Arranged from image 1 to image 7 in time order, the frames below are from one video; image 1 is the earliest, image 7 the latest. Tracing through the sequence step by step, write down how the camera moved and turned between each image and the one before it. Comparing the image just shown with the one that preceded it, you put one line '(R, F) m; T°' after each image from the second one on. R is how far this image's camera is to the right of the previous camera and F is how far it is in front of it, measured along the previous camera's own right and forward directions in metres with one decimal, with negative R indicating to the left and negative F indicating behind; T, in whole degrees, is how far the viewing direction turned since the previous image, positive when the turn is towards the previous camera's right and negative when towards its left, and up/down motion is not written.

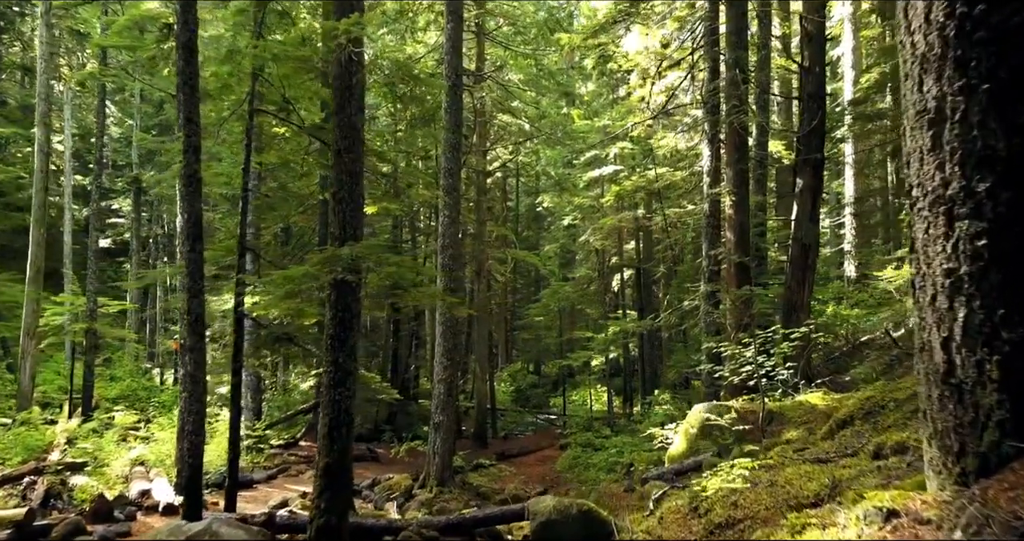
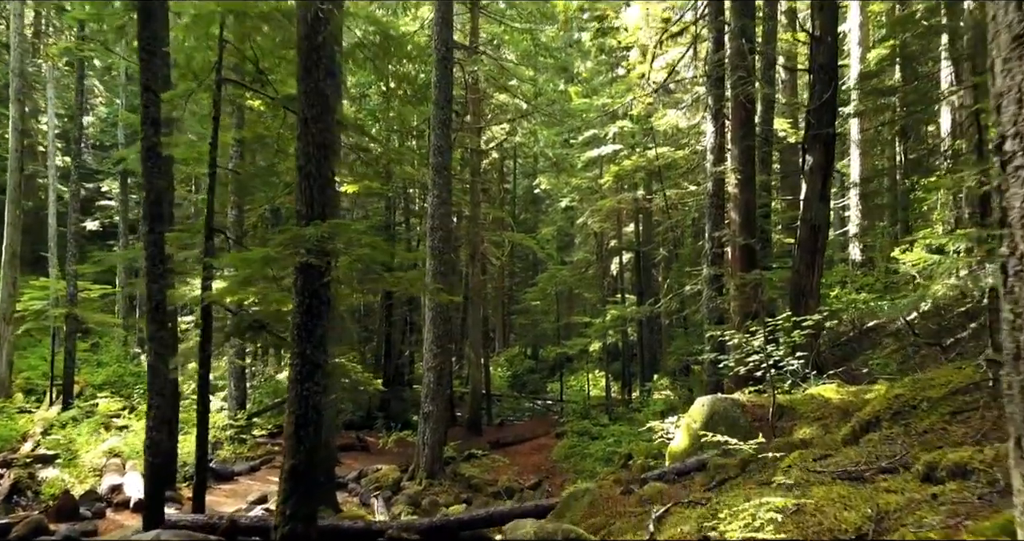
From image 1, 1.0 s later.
(+0.1, +0.6) m; 0°
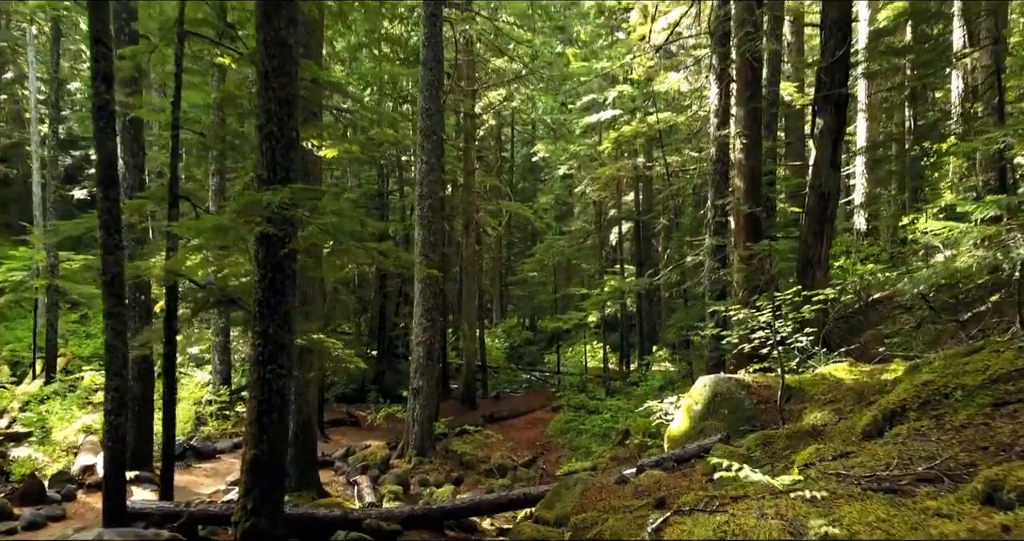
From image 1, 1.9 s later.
(+0.1, +0.6) m; 0°
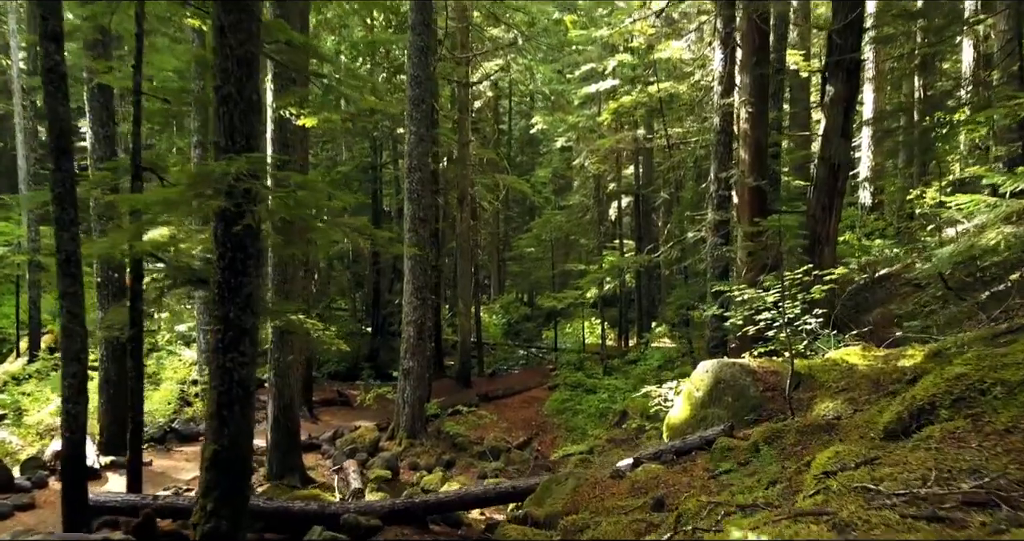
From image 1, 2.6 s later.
(+0.1, +0.5) m; 0°
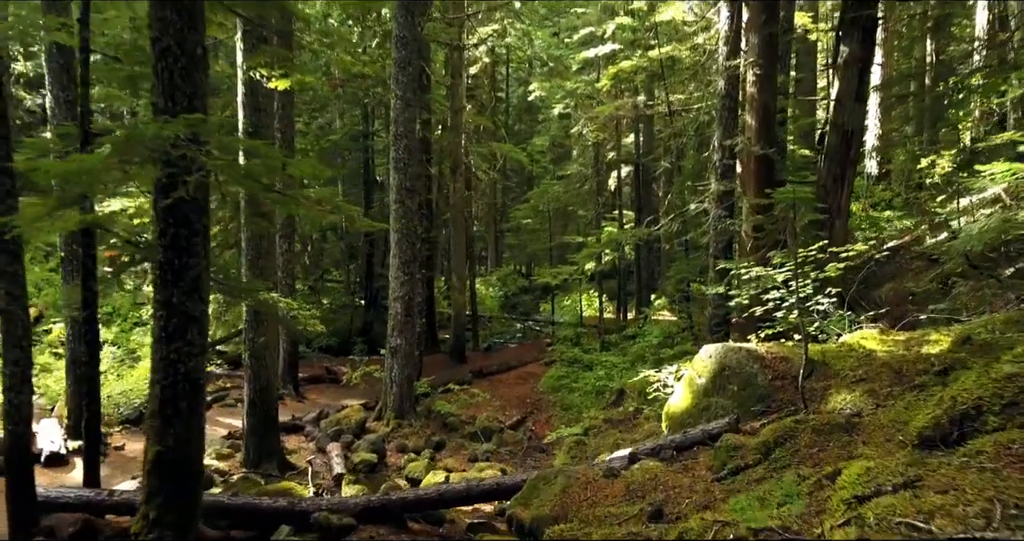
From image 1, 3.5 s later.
(+0.1, +0.6) m; 0°
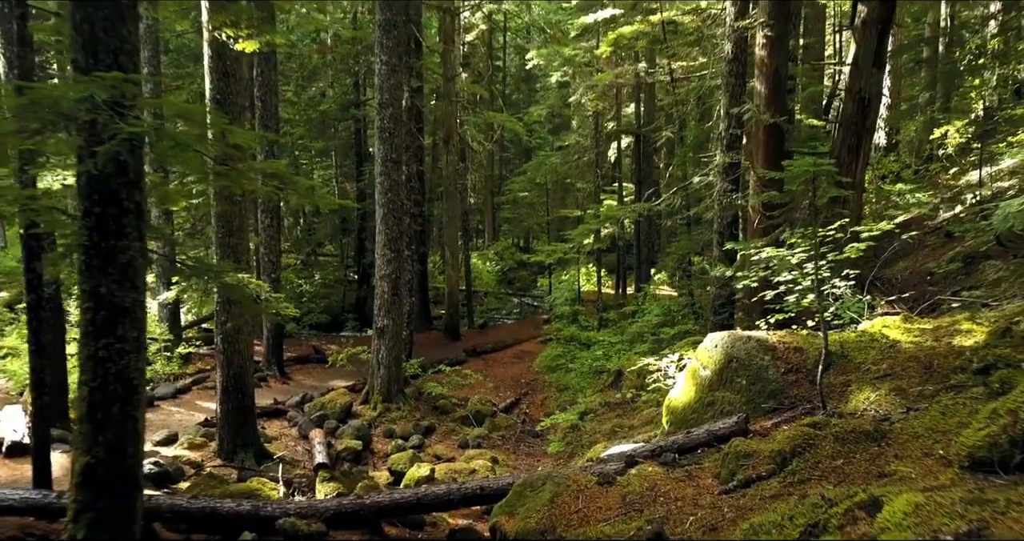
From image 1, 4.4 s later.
(+0.1, +0.6) m; 0°
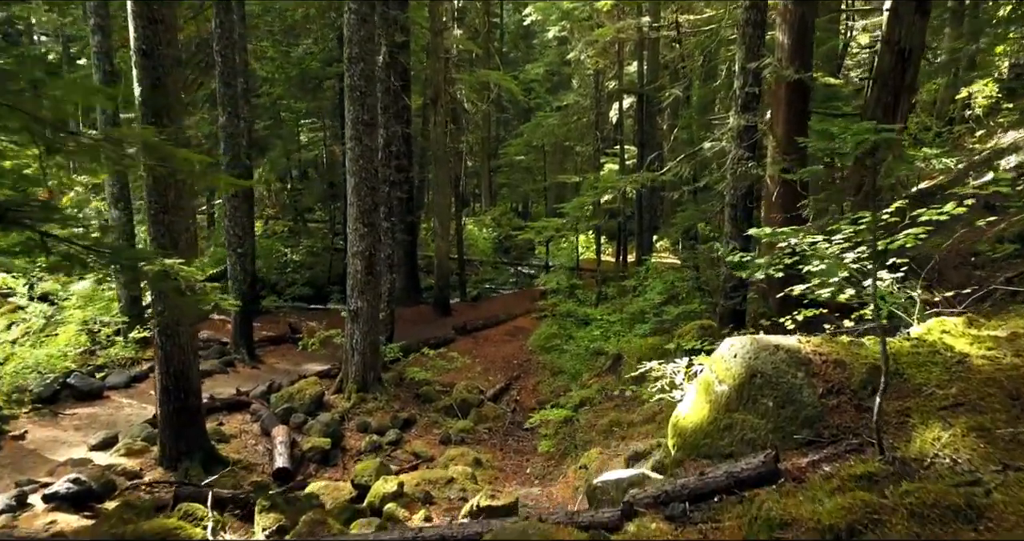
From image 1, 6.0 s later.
(+0.2, +1.1) m; 0°
